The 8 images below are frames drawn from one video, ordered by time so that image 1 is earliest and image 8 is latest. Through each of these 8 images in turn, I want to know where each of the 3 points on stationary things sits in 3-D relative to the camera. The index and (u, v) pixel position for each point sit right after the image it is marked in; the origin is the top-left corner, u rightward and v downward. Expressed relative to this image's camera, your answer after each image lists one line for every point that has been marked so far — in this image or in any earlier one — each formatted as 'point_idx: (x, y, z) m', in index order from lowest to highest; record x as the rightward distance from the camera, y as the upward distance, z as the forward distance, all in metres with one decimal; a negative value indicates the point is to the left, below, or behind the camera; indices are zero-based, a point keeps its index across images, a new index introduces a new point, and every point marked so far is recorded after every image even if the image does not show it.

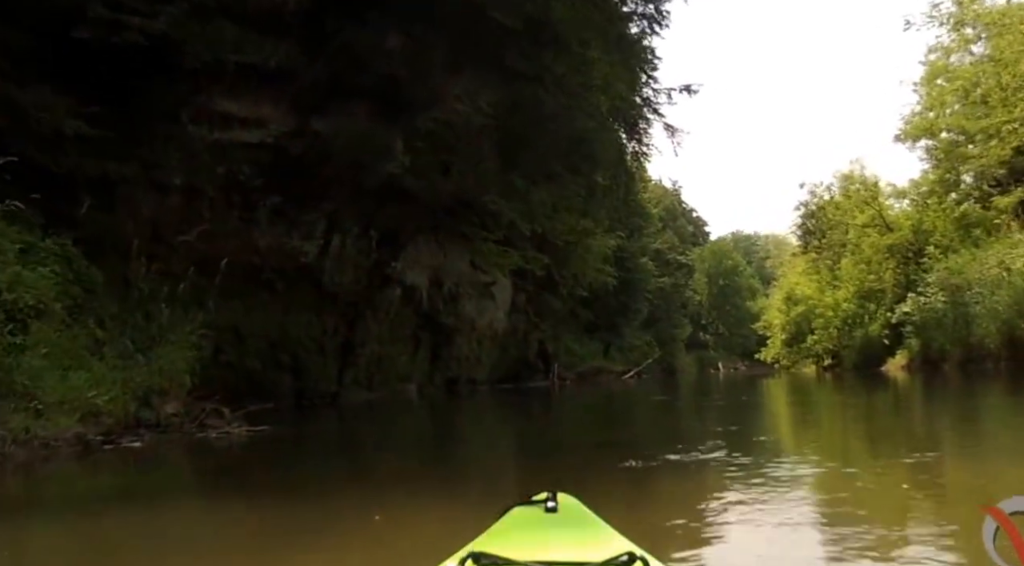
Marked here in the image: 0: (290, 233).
0: (-4.3, +1.0, +18.9) m
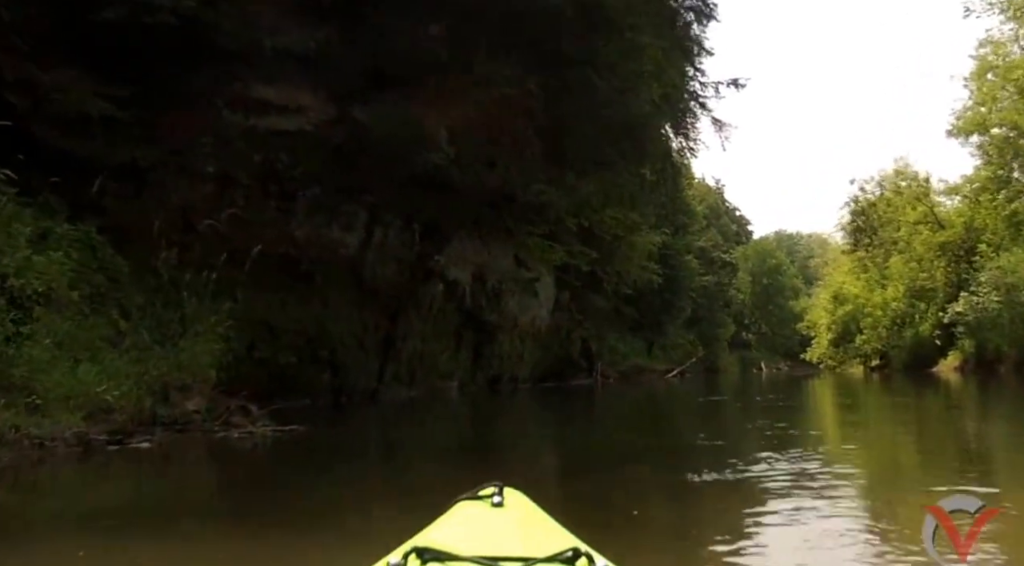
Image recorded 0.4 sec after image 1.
0: (-3.5, +1.1, +18.2) m
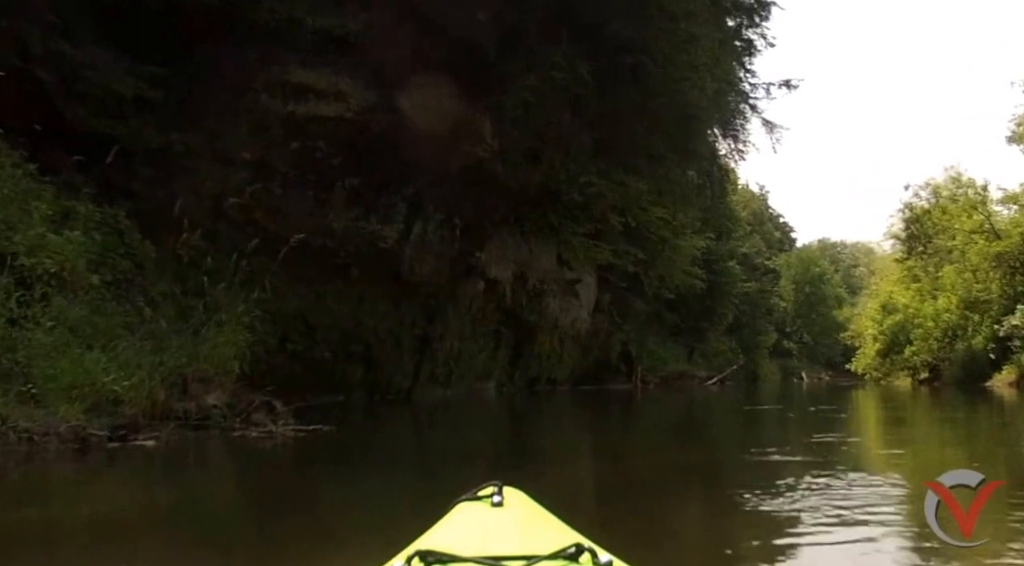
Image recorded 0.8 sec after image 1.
0: (-2.7, +1.2, +17.7) m
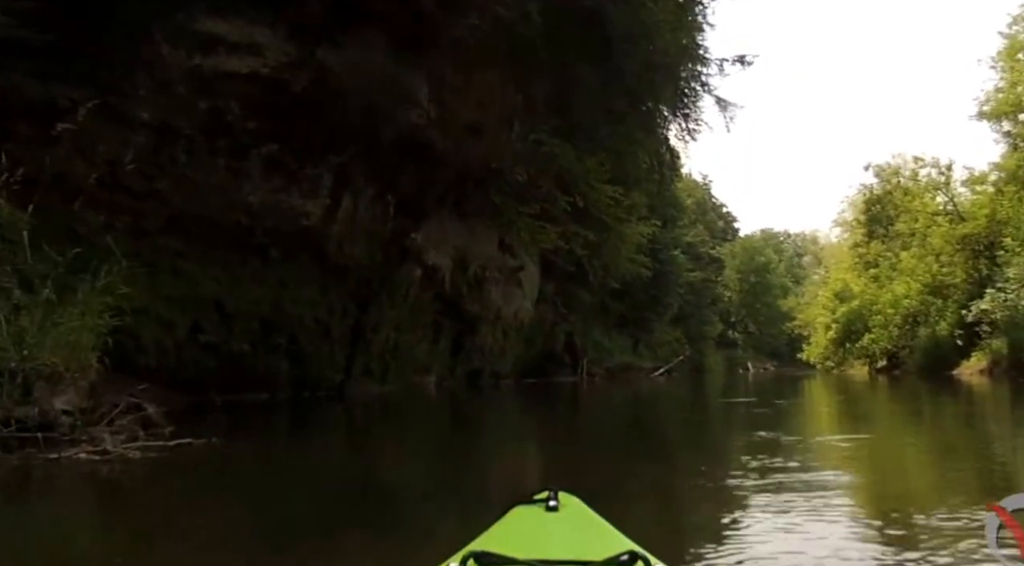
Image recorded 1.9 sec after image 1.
0: (-3.6, +1.5, +15.7) m
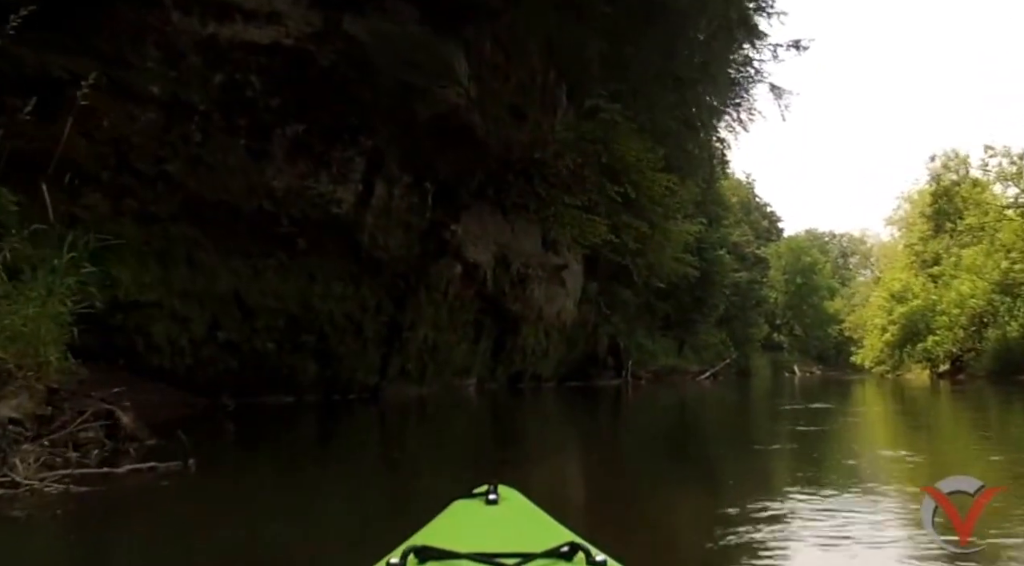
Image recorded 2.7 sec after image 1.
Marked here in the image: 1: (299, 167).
0: (-2.9, +1.6, +14.5) m
1: (-3.2, +1.7, +14.3) m
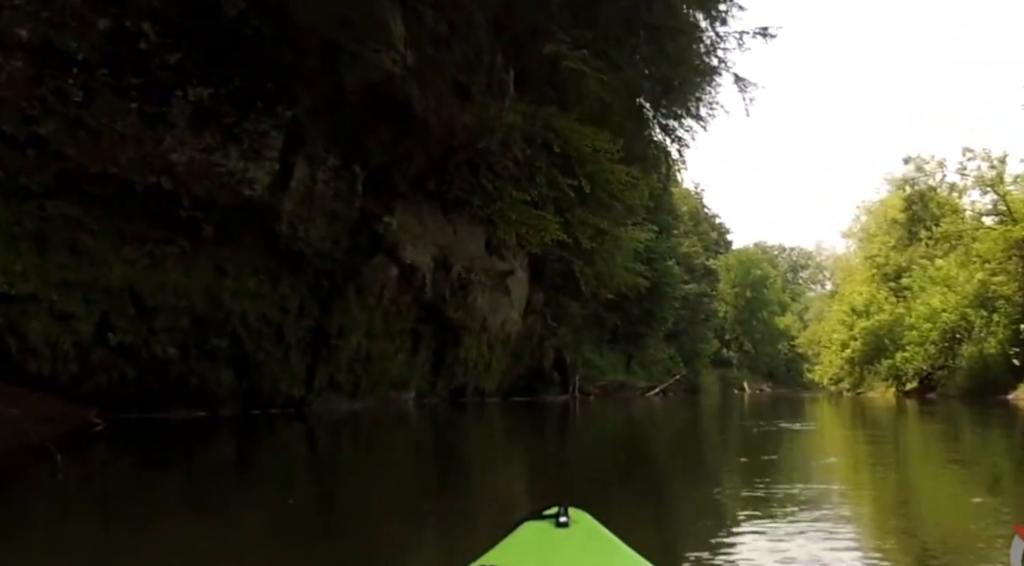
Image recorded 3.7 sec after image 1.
0: (-3.5, +1.7, +12.2) m
1: (-3.8, +1.8, +12.0) m
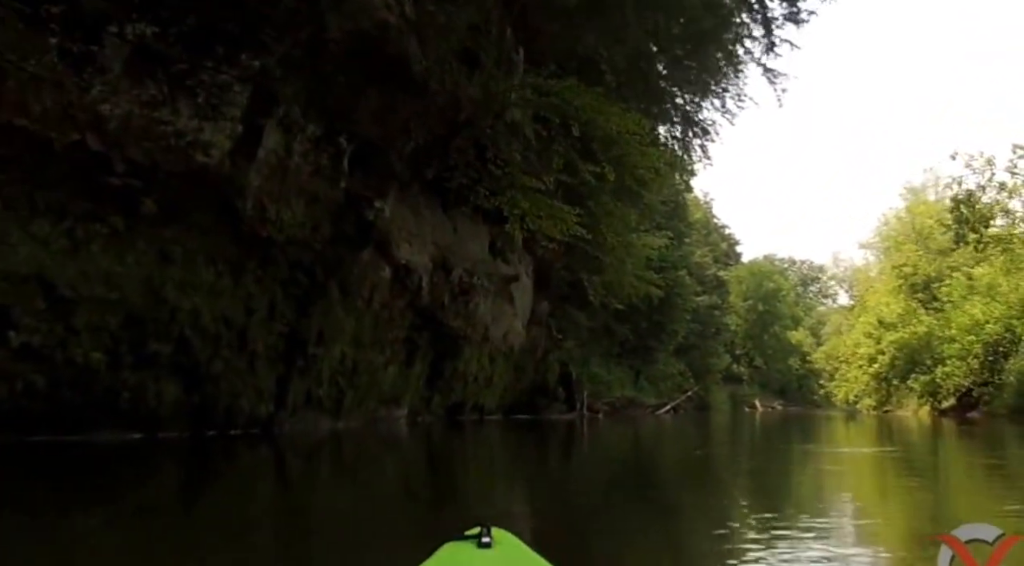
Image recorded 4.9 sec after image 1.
0: (-3.4, +1.8, +9.9) m
1: (-3.6, +1.9, +9.8) m
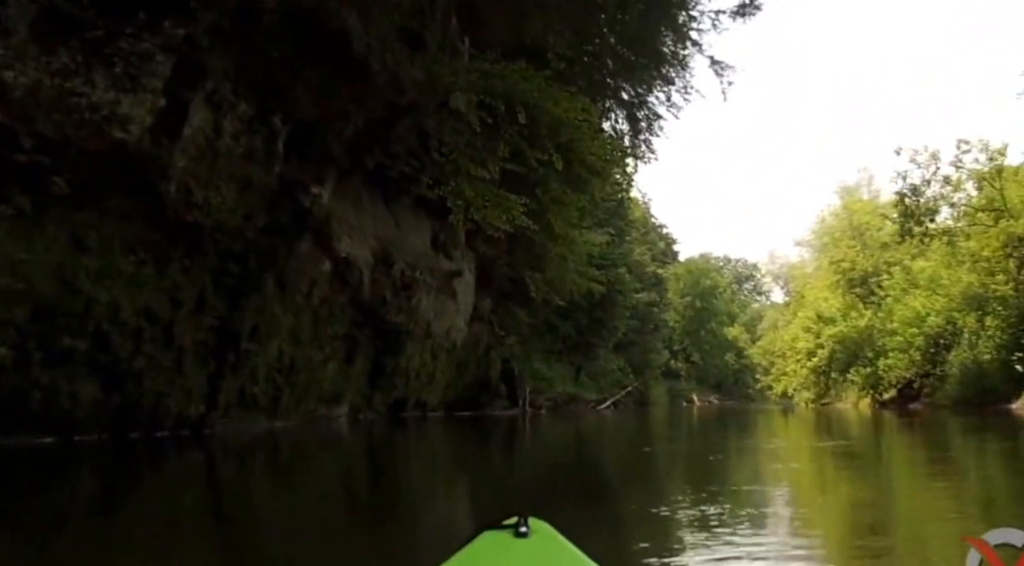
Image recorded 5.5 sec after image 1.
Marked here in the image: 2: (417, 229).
0: (-3.8, +1.9, +9.0) m
1: (-4.1, +2.0, +8.9) m
2: (-1.4, +1.1, +15.6) m
